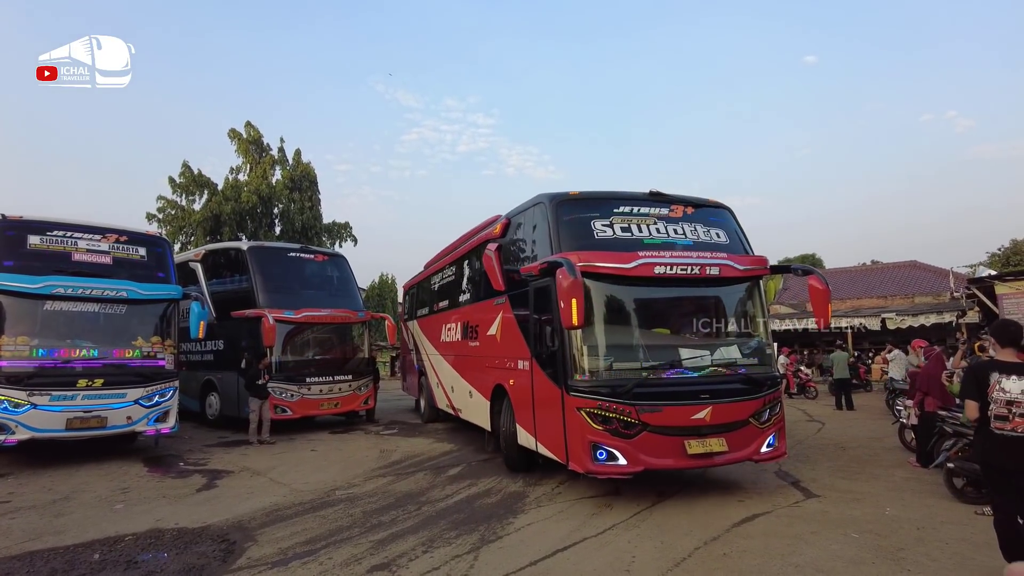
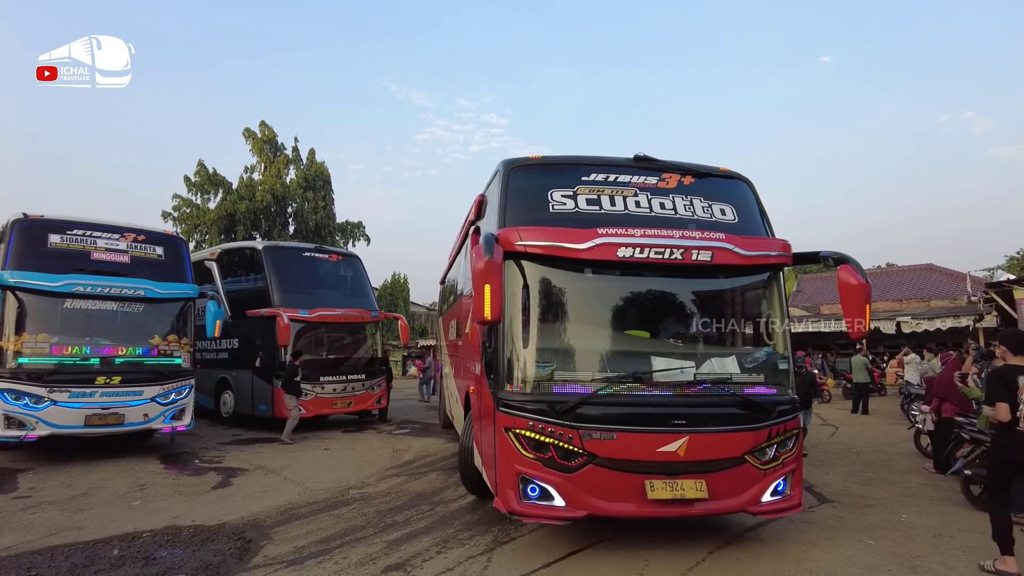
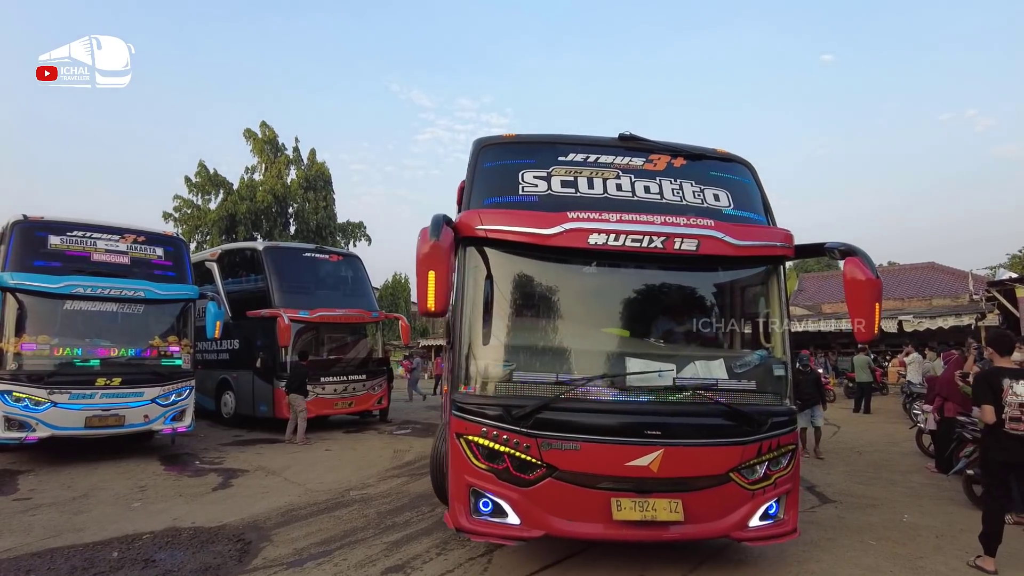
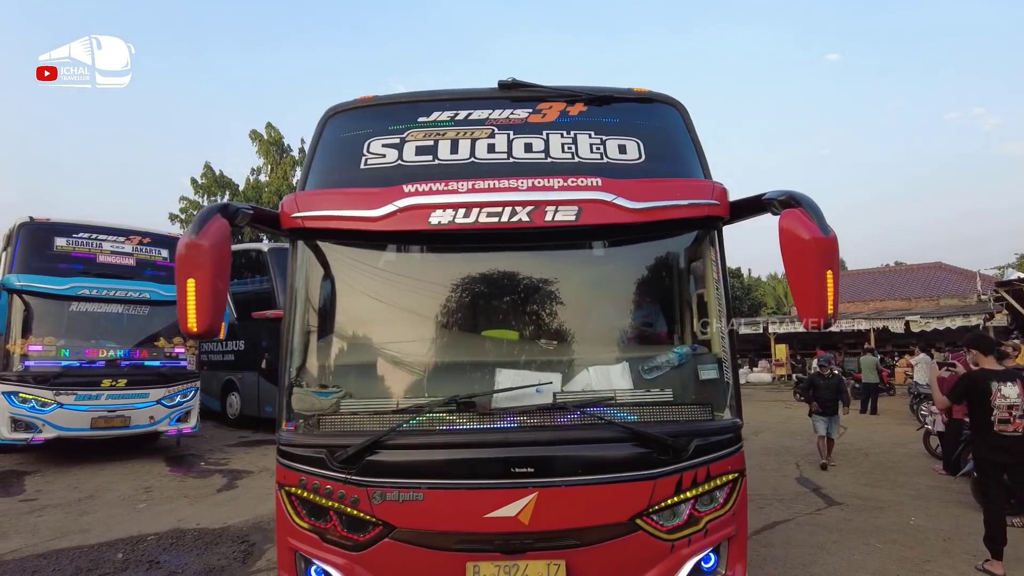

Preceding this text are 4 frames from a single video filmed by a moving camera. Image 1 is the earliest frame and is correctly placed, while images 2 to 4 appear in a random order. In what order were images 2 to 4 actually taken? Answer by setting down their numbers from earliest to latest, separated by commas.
2, 3, 4
